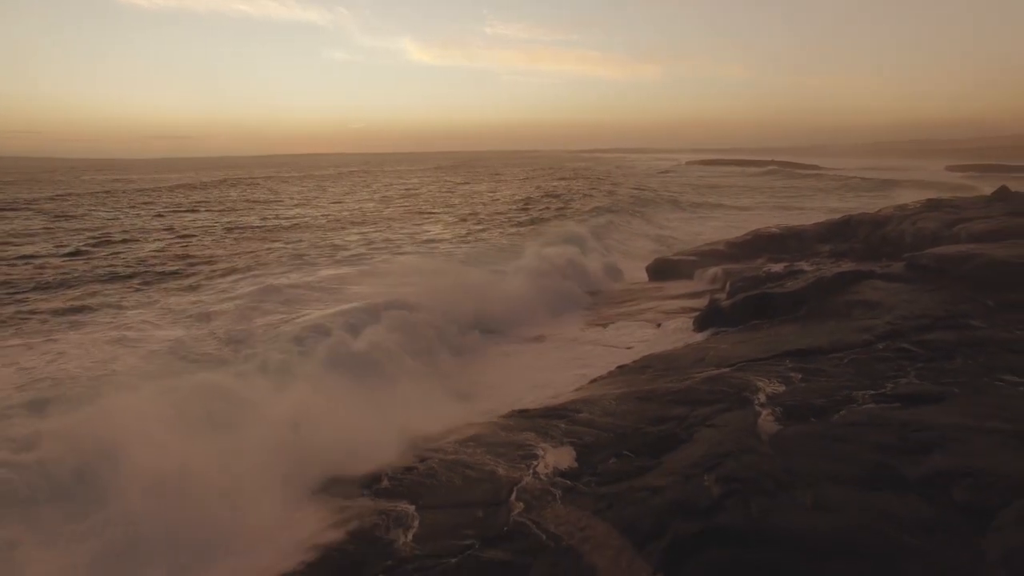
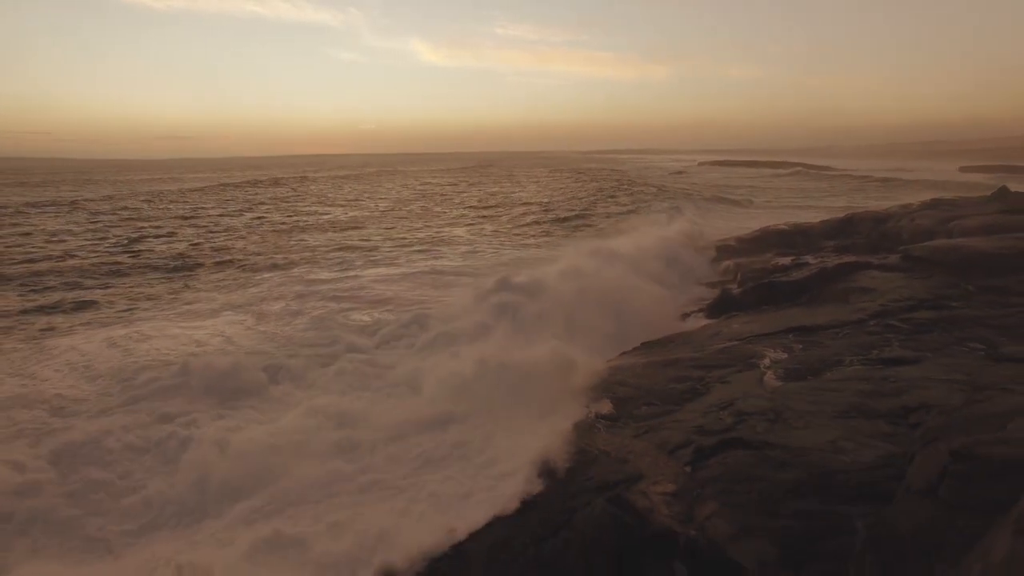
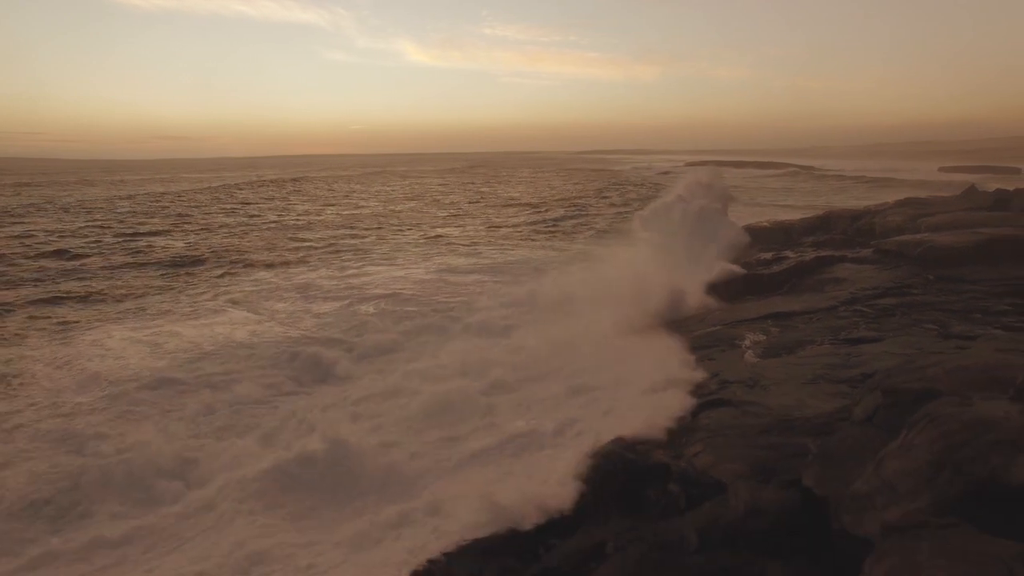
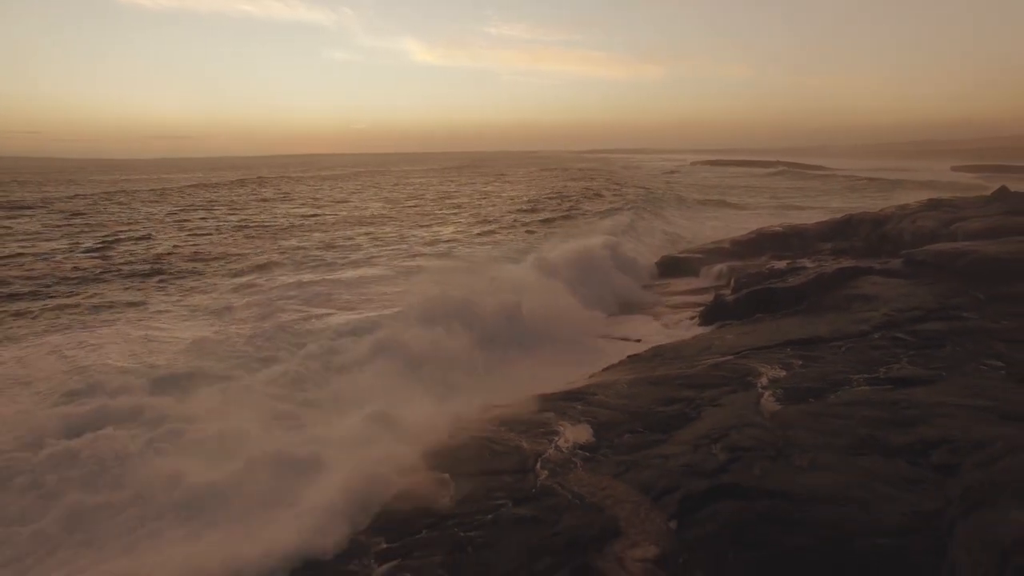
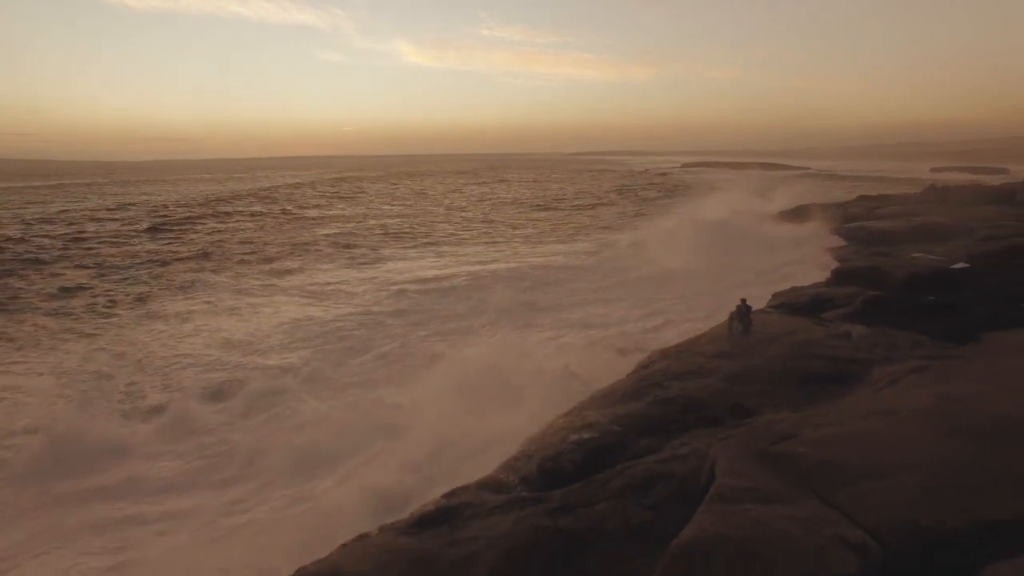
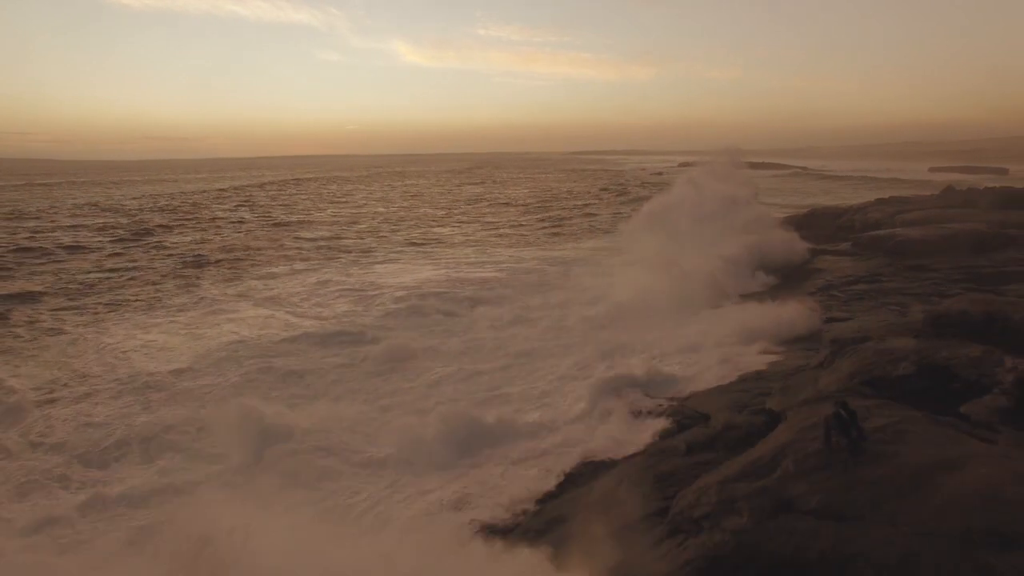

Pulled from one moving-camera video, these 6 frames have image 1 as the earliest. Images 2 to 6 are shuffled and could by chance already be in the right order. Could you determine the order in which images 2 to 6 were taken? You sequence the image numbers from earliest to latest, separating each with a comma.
4, 2, 3, 6, 5
